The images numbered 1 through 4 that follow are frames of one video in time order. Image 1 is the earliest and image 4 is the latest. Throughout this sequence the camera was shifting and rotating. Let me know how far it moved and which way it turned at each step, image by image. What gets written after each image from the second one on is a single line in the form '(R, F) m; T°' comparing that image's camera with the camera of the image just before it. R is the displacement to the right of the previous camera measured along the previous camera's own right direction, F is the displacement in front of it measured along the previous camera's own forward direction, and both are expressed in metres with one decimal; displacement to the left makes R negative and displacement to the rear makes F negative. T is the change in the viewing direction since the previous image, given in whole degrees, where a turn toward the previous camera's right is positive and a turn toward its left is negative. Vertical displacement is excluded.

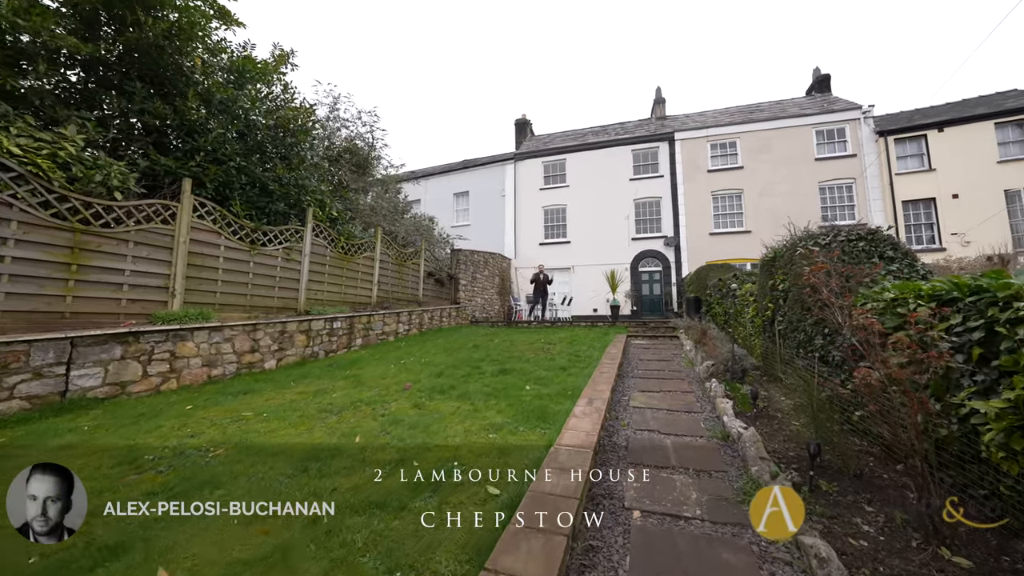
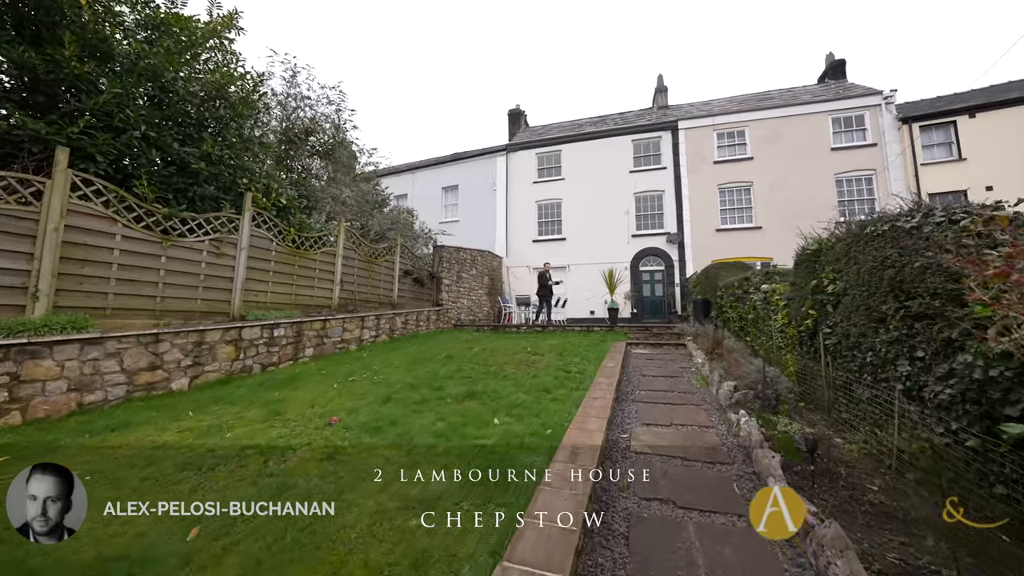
(+0.2, +1.1) m; 0°
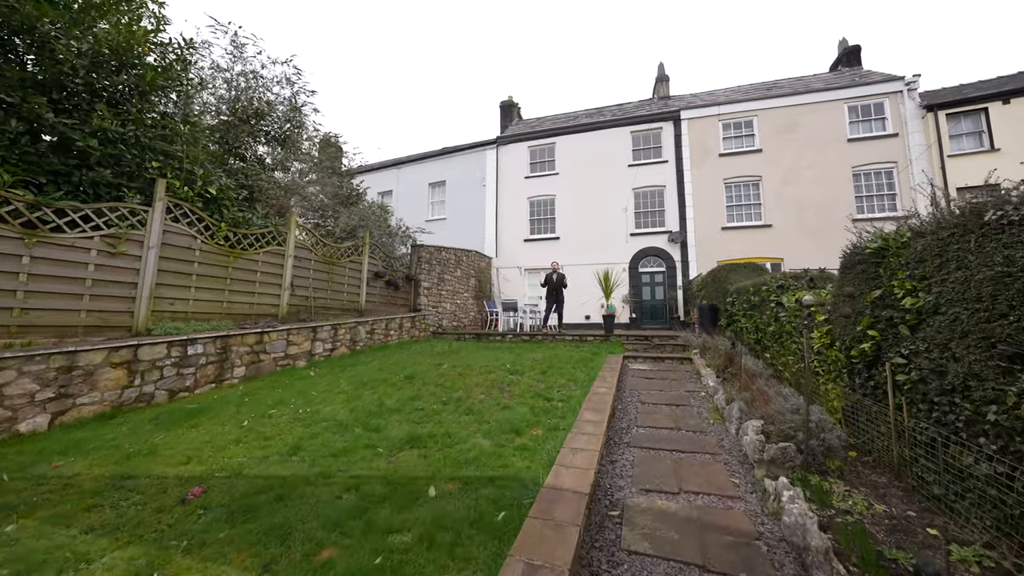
(+0.3, +1.0) m; 0°
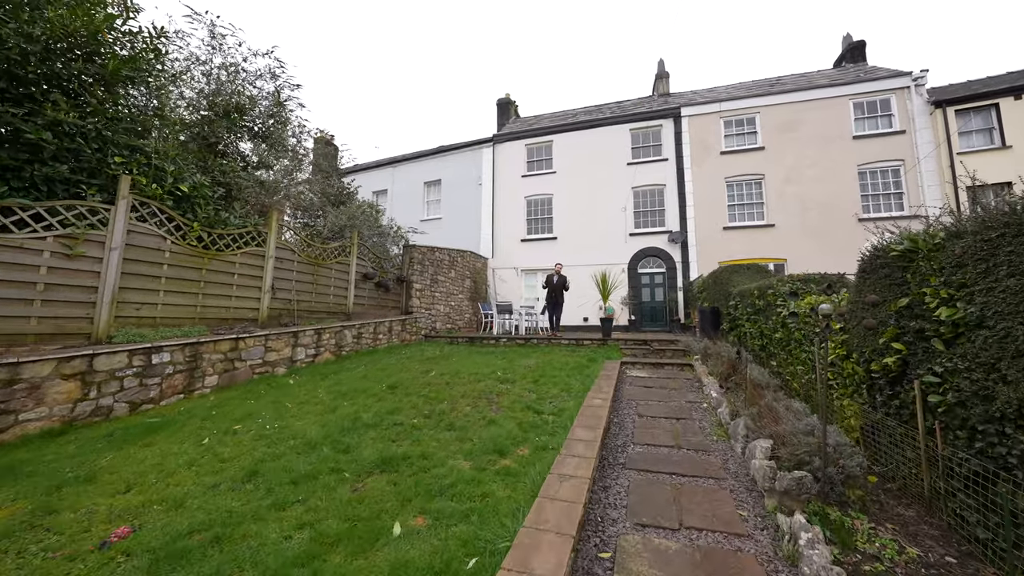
(+0.1, +0.3) m; 0°
